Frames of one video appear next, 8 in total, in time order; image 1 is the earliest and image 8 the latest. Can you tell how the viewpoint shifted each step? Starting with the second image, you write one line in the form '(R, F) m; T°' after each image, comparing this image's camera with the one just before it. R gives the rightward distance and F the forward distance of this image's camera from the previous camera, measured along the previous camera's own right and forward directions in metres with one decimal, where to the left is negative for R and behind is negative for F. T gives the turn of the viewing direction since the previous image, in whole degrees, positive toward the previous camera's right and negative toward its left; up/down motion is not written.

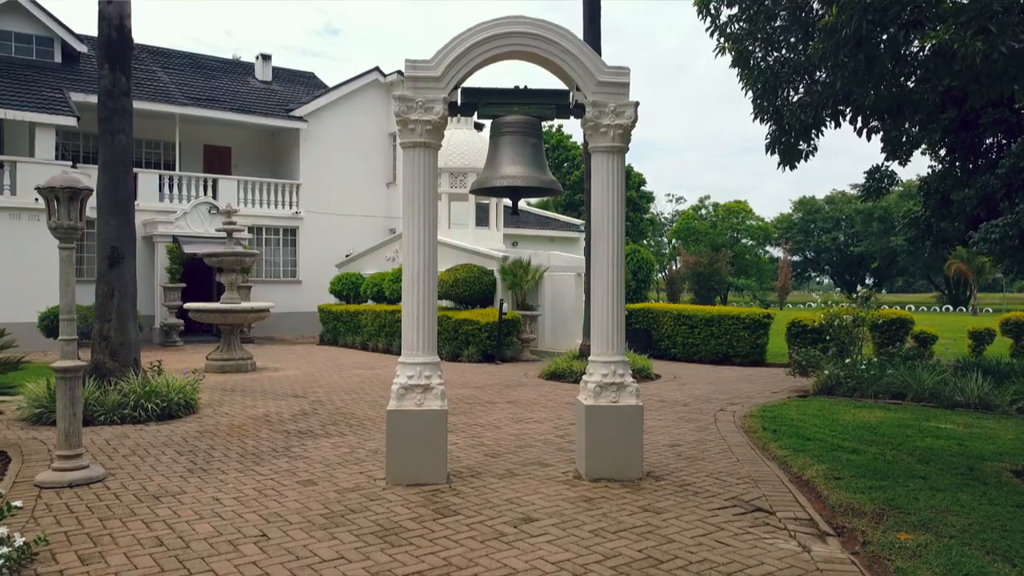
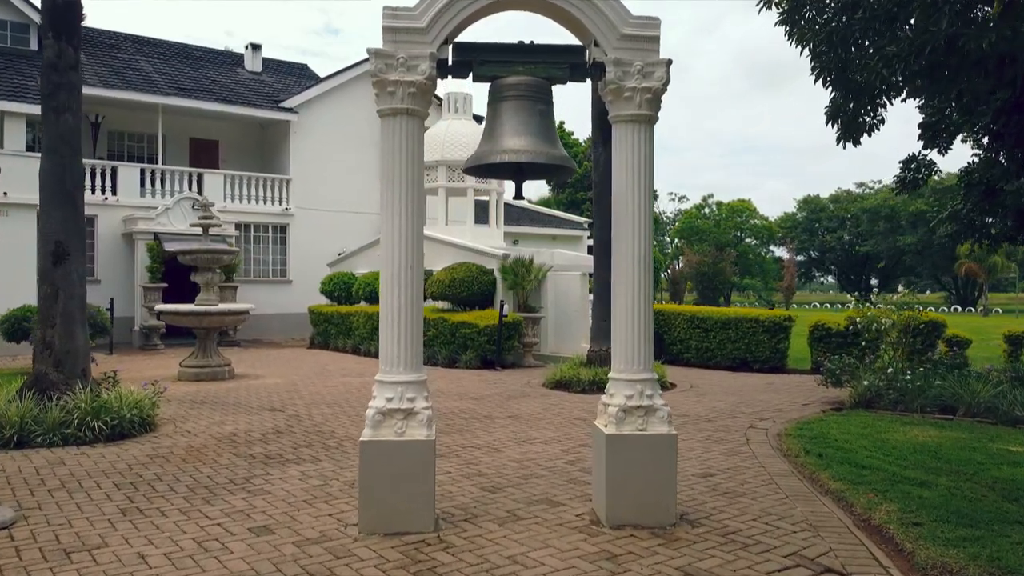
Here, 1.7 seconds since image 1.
(0.0, +1.2) m; 0°
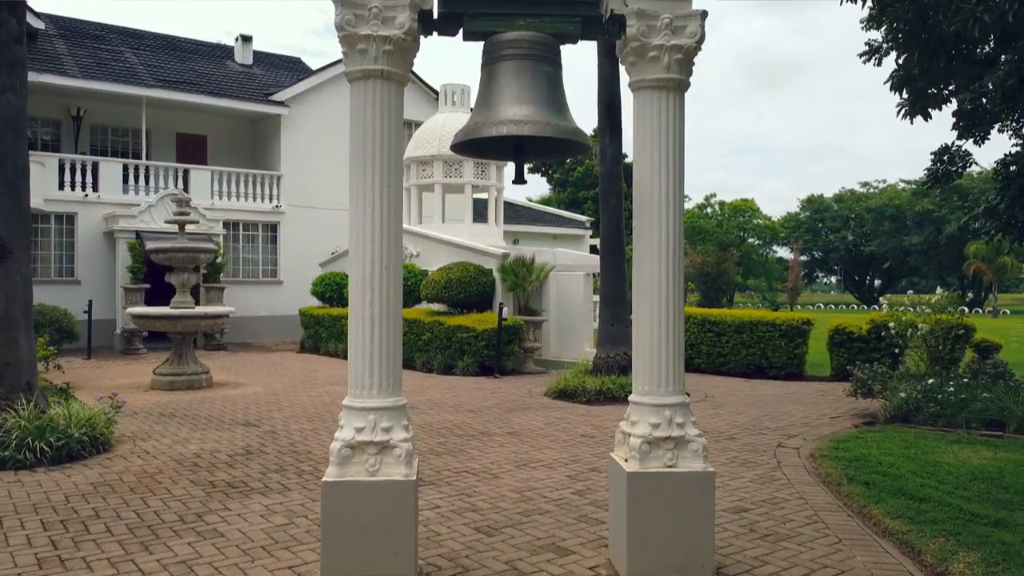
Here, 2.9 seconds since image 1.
(0.0, +0.9) m; 0°
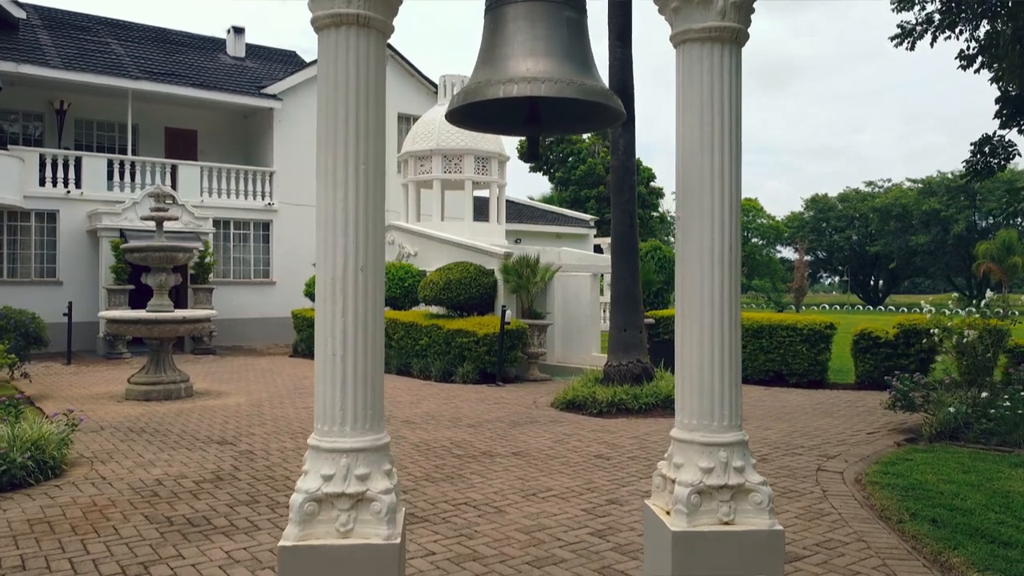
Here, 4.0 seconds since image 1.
(0.0, +0.9) m; 0°
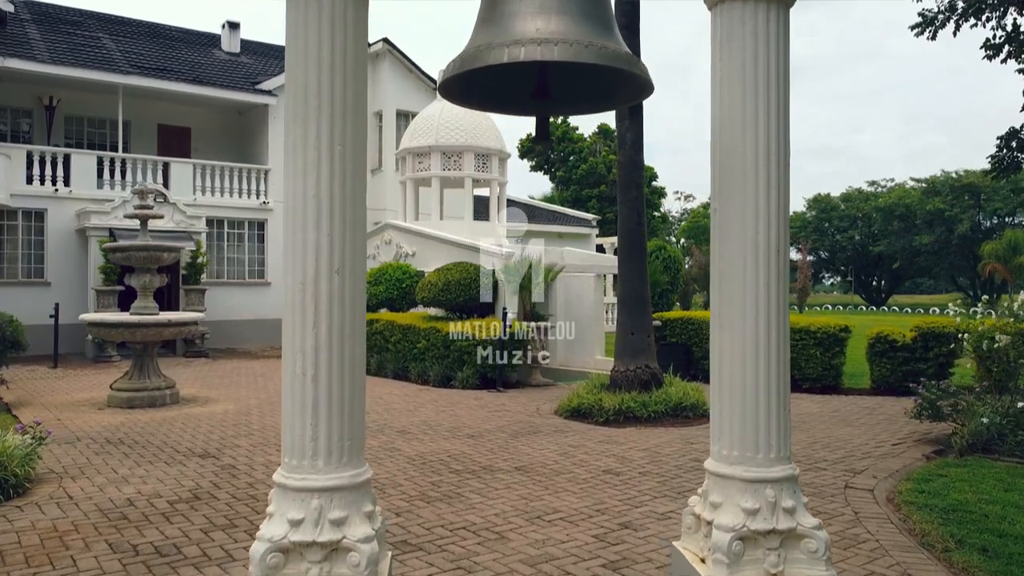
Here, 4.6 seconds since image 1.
(0.0, +0.5) m; 0°
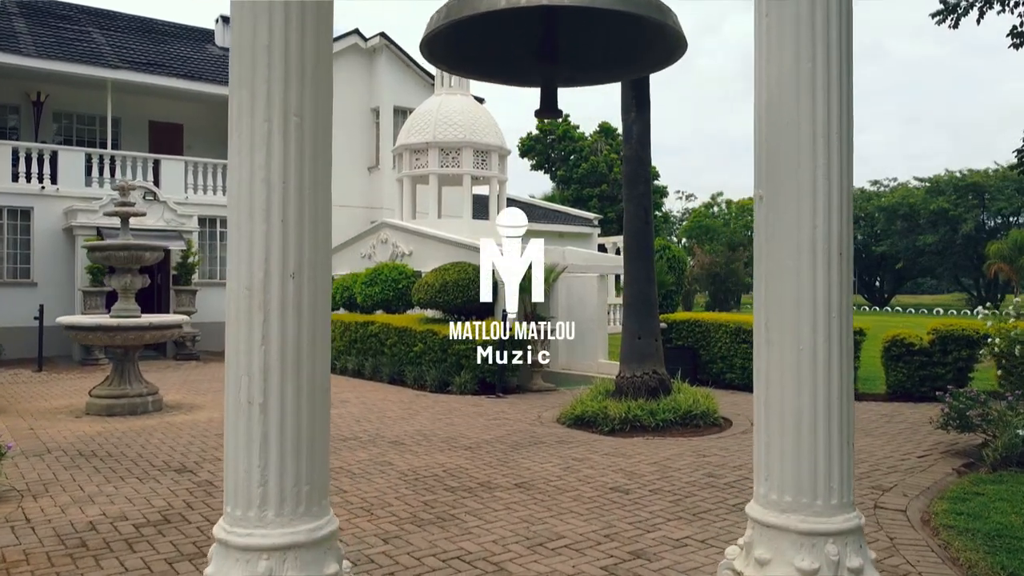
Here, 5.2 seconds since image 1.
(0.0, +0.5) m; 0°
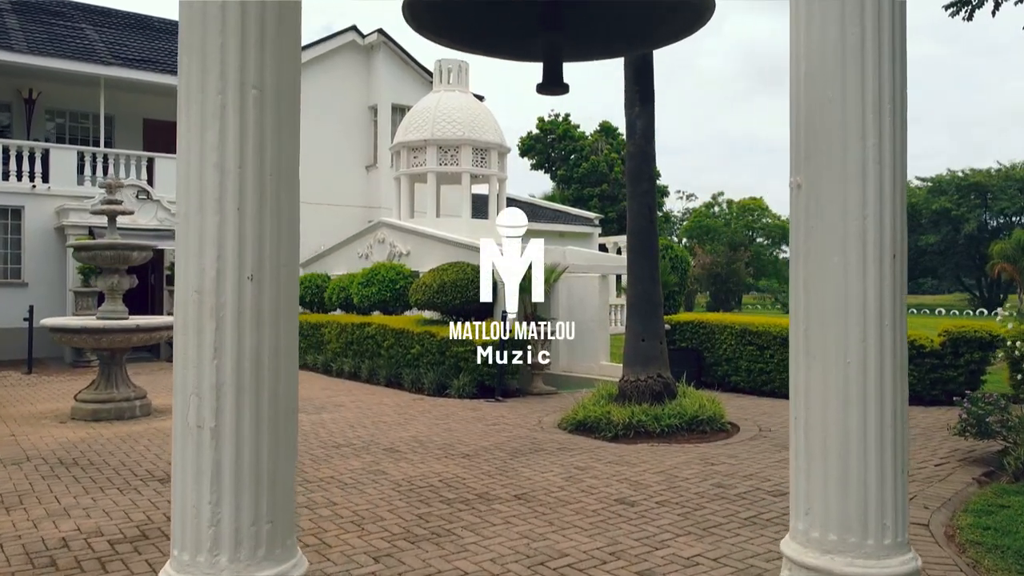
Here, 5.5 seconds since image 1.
(0.0, +0.3) m; 0°
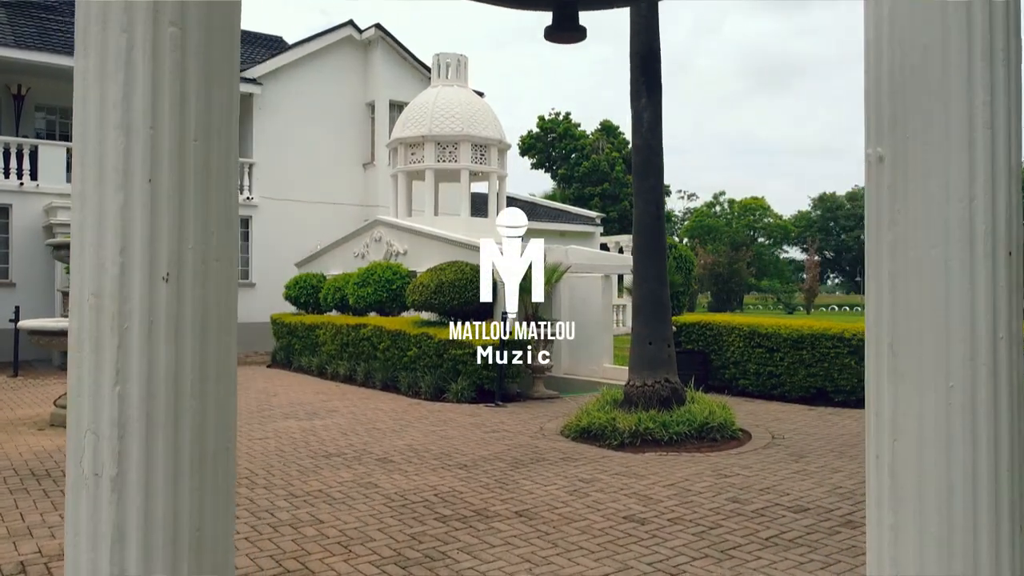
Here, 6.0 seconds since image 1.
(0.0, +0.4) m; 0°
